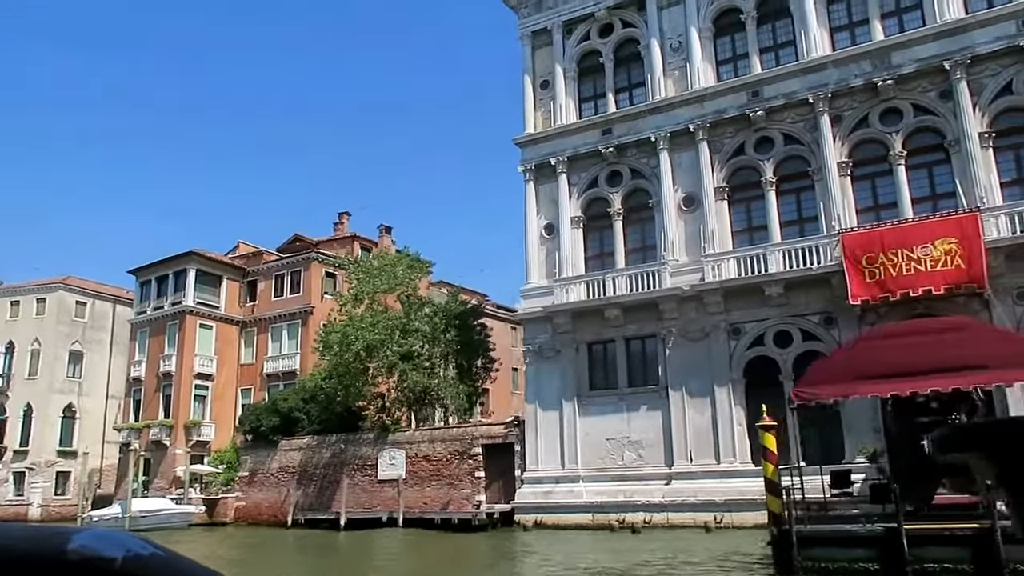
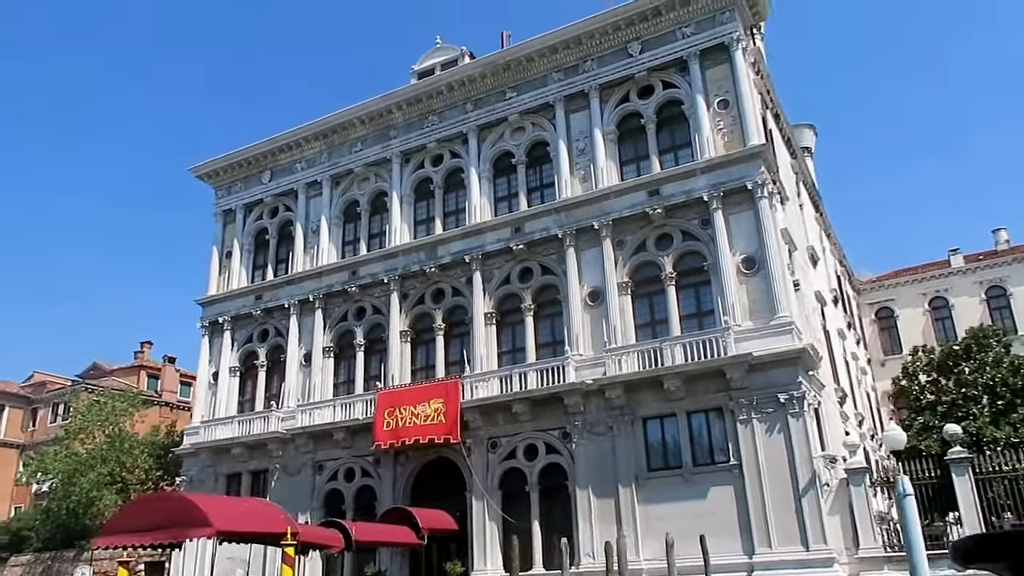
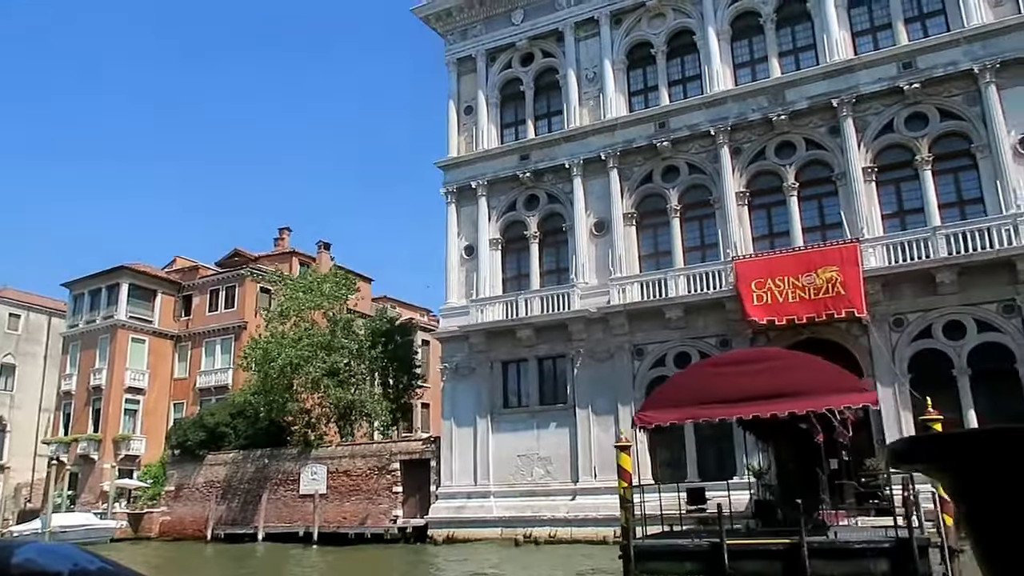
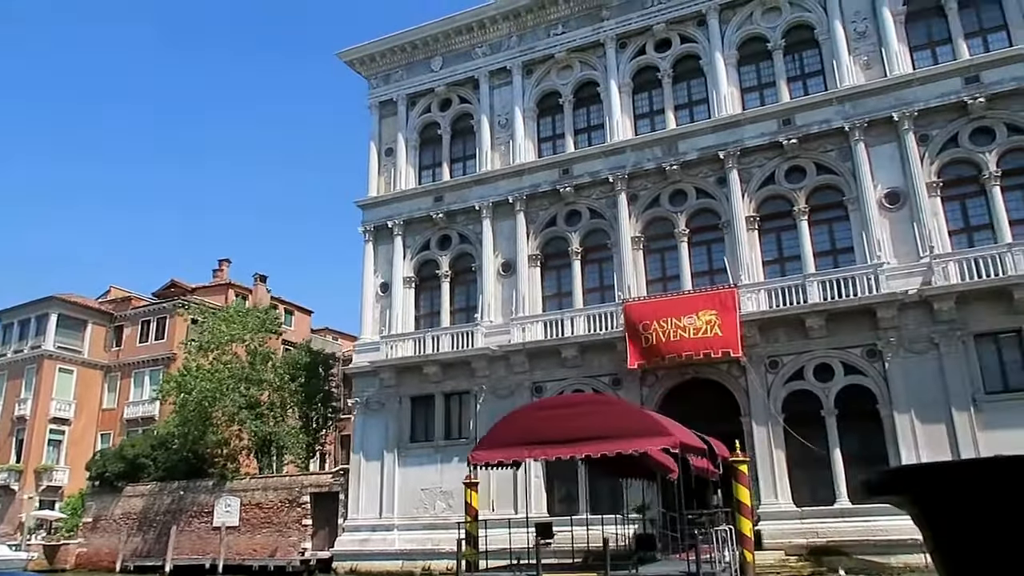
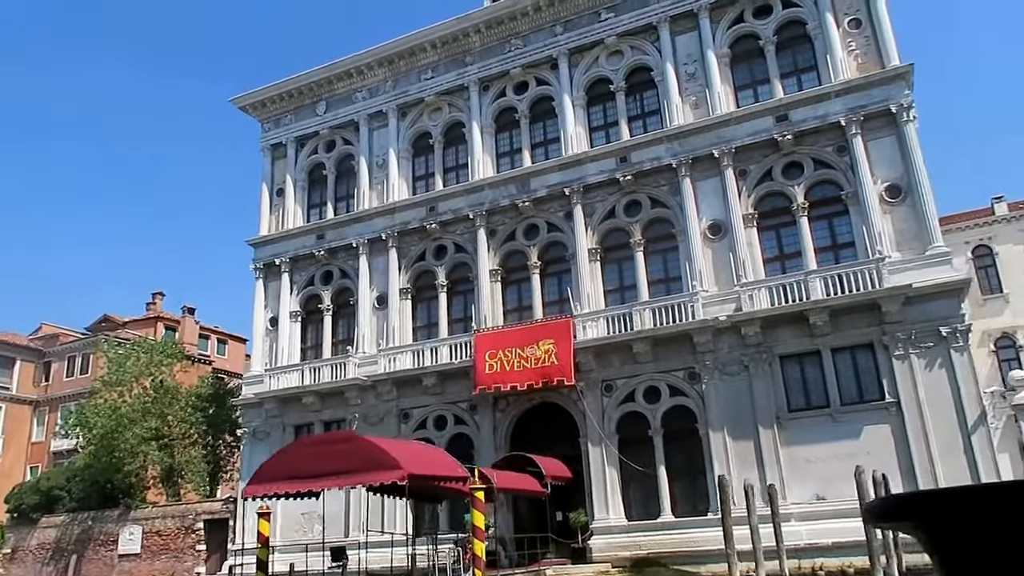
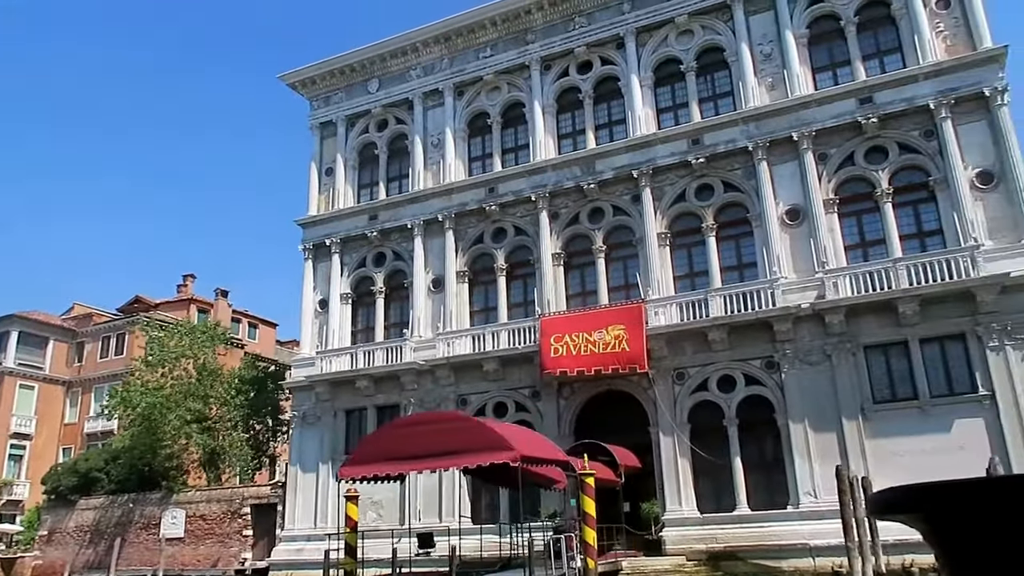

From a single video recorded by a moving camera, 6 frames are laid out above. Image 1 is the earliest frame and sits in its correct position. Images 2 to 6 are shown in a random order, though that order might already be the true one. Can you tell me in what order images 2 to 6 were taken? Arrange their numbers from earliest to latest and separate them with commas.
3, 4, 6, 5, 2
